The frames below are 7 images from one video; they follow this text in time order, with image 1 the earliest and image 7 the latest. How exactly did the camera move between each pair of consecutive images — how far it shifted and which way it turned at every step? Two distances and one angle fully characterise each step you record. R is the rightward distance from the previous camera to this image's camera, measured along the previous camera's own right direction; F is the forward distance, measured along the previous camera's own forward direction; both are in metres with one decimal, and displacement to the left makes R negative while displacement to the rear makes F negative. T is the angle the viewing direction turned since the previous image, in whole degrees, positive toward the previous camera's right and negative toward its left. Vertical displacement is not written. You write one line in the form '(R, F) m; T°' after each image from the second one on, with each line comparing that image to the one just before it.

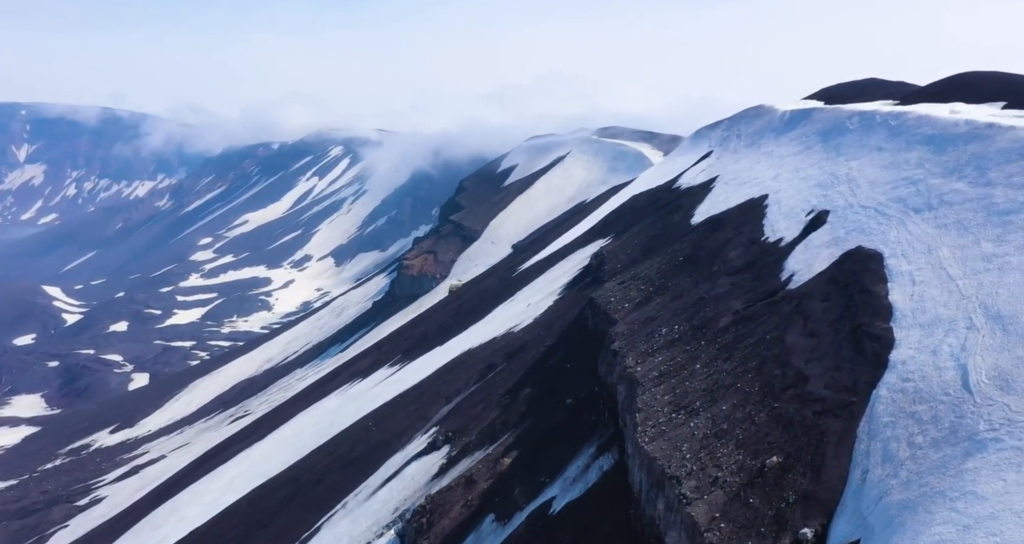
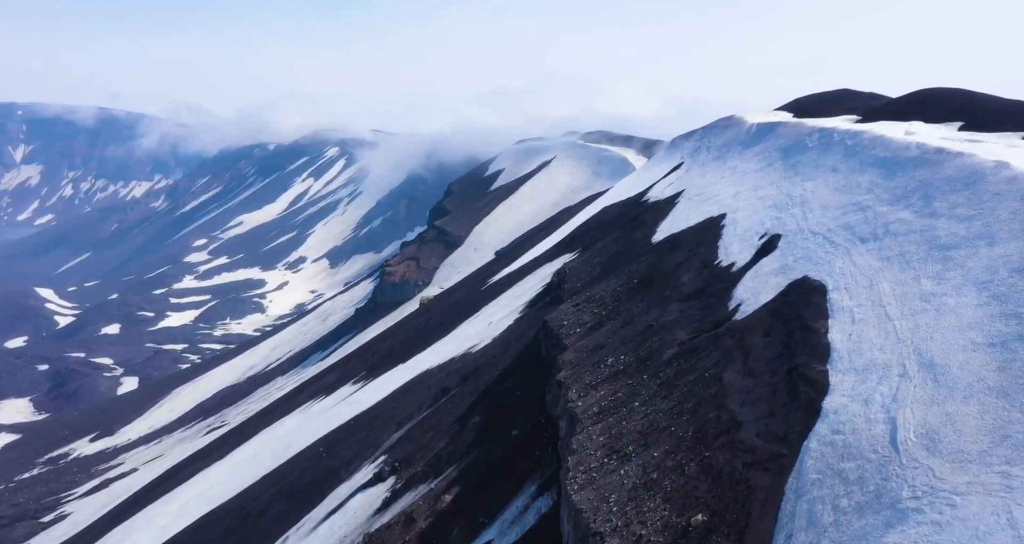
(+1.0, +0.7) m; +2°
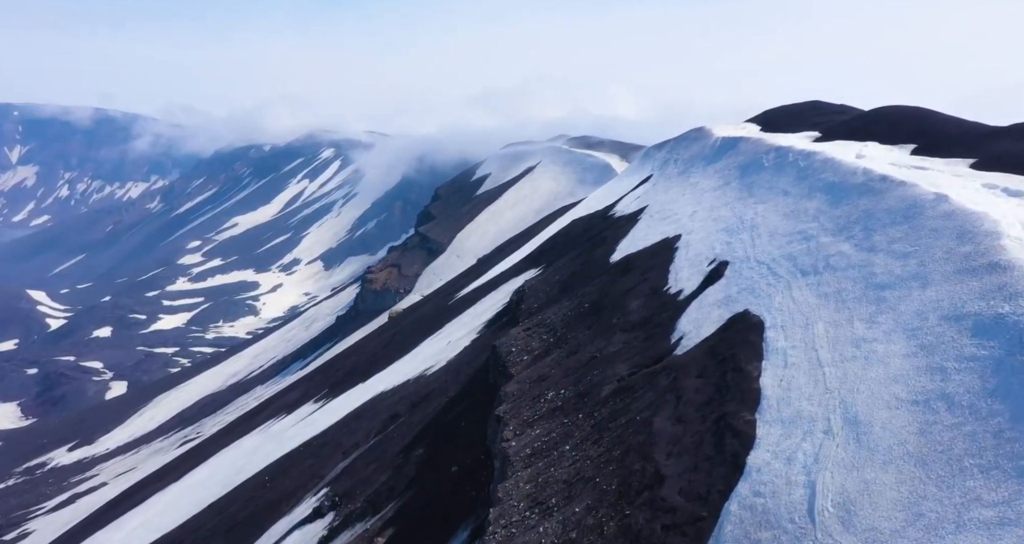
(+1.0, +0.8) m; +2°
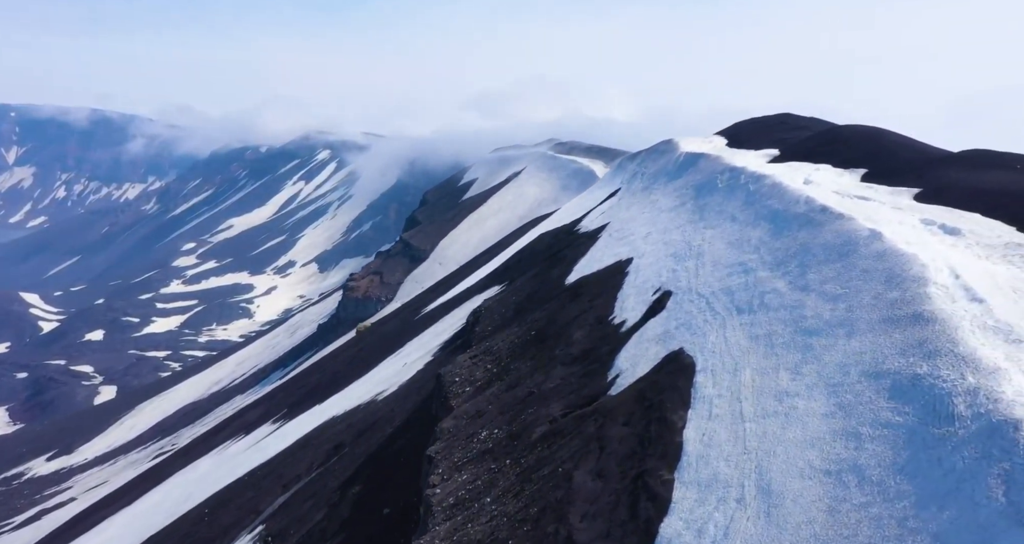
(+1.1, +0.8) m; +2°
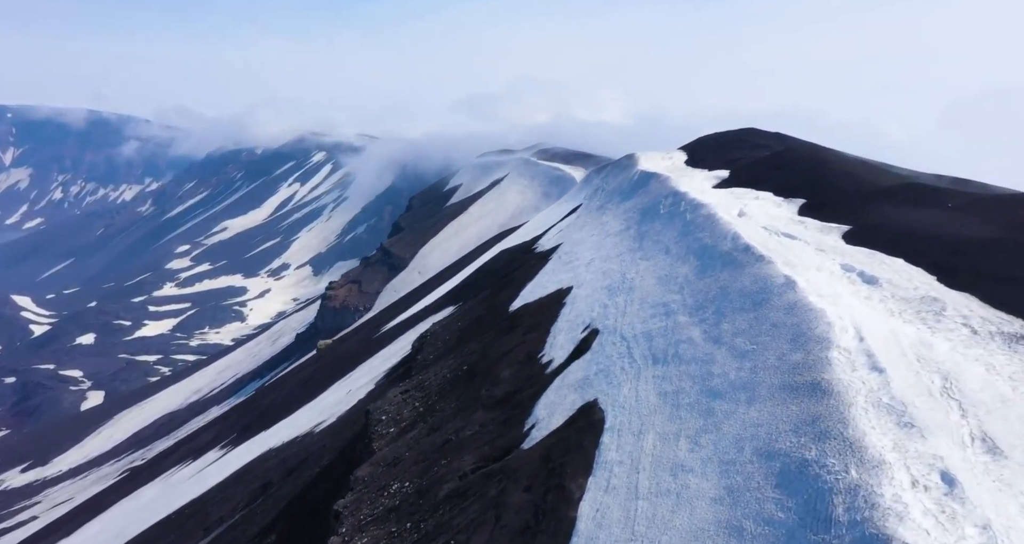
(+1.4, +1.0) m; +2°
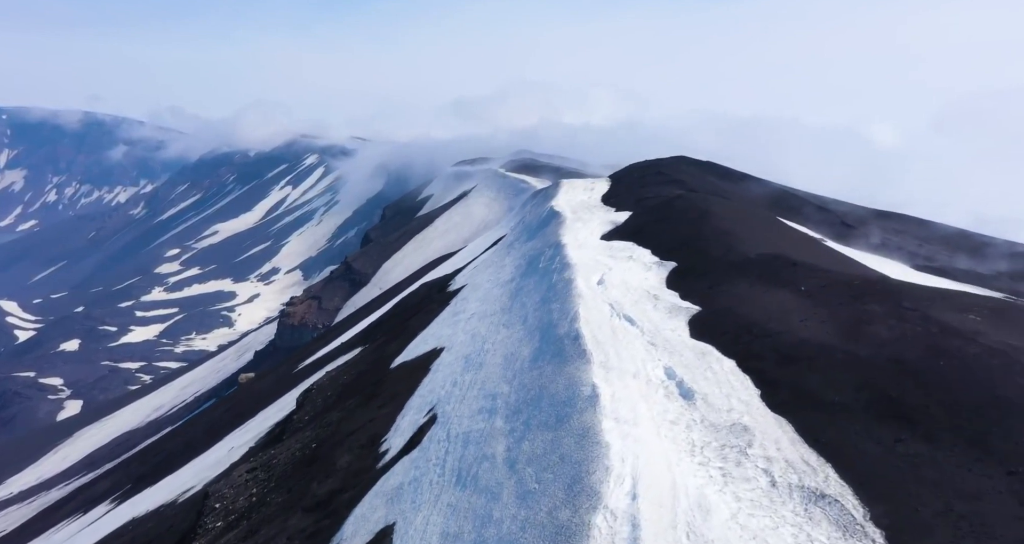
(+3.0, +2.1) m; +4°
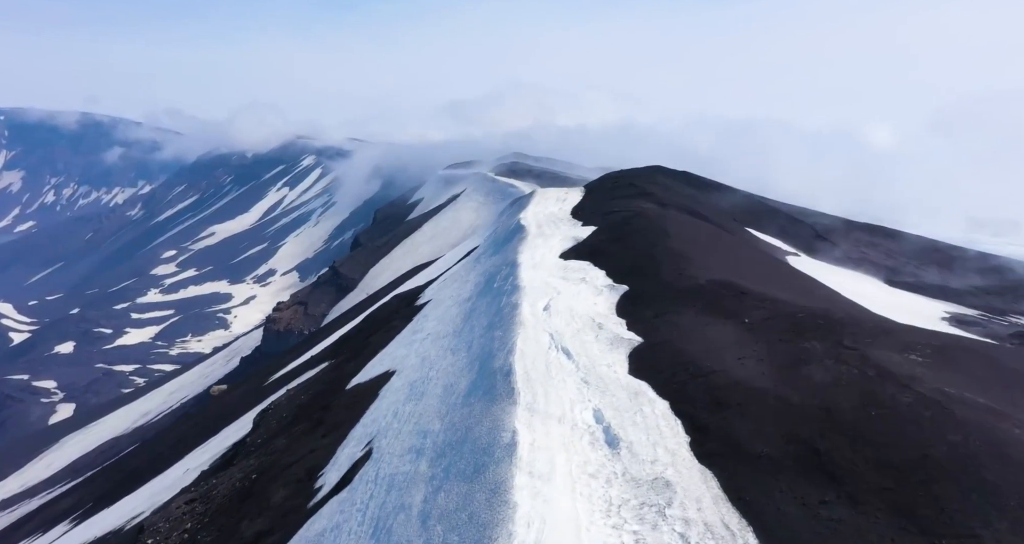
(+1.0, +0.8) m; +1°
